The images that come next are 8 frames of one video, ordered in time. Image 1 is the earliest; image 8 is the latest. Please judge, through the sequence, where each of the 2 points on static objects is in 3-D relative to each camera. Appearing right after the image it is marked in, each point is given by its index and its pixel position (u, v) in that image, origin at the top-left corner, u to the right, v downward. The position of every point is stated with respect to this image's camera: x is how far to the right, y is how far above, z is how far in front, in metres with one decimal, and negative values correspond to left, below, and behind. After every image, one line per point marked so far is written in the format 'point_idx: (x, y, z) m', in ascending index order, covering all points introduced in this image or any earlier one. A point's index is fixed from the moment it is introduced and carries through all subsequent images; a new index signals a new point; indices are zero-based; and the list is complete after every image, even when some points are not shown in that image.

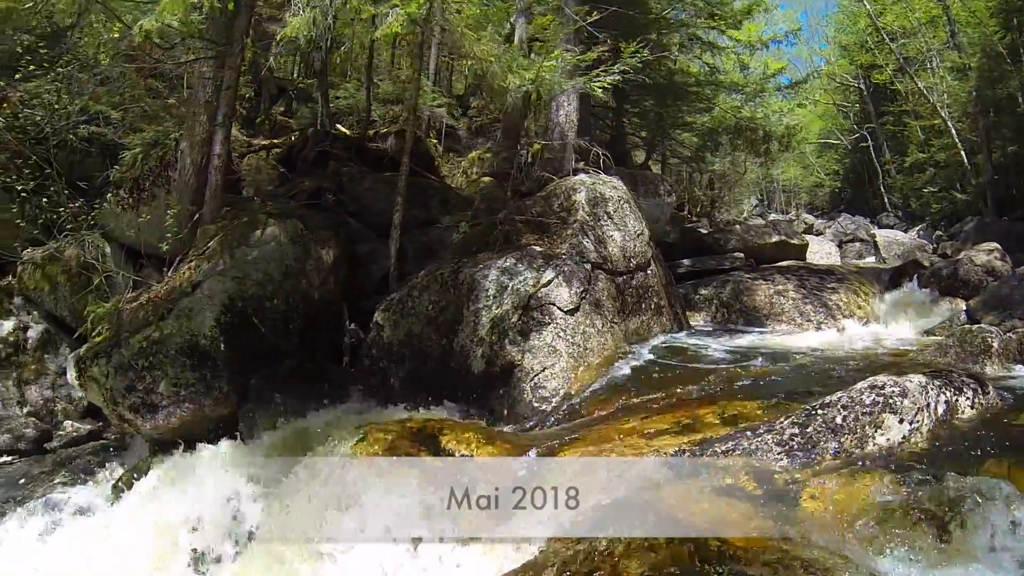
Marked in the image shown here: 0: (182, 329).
0: (-2.8, -0.4, +7.2) m
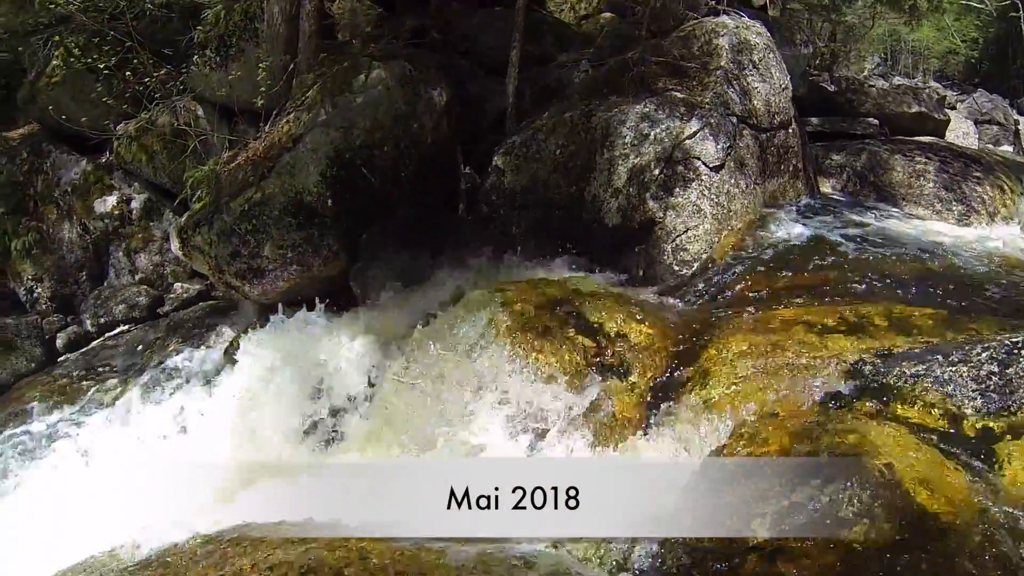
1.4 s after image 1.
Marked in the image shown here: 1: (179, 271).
0: (-1.7, +0.8, +6.3) m
1: (-3.5, +0.2, +8.7) m
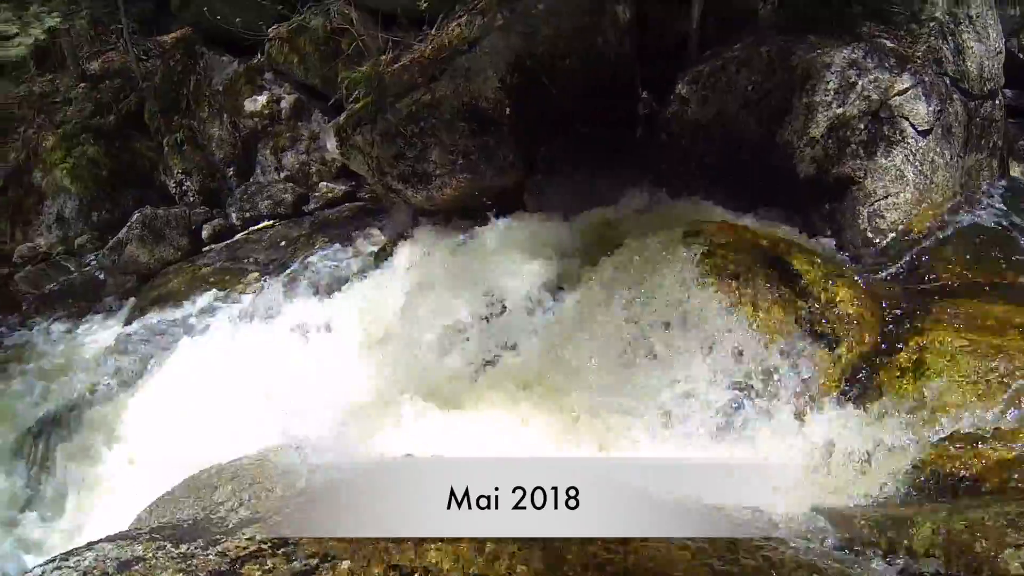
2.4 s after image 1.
0: (-0.4, +1.4, +5.7) m
1: (-1.9, +1.2, +8.4) m
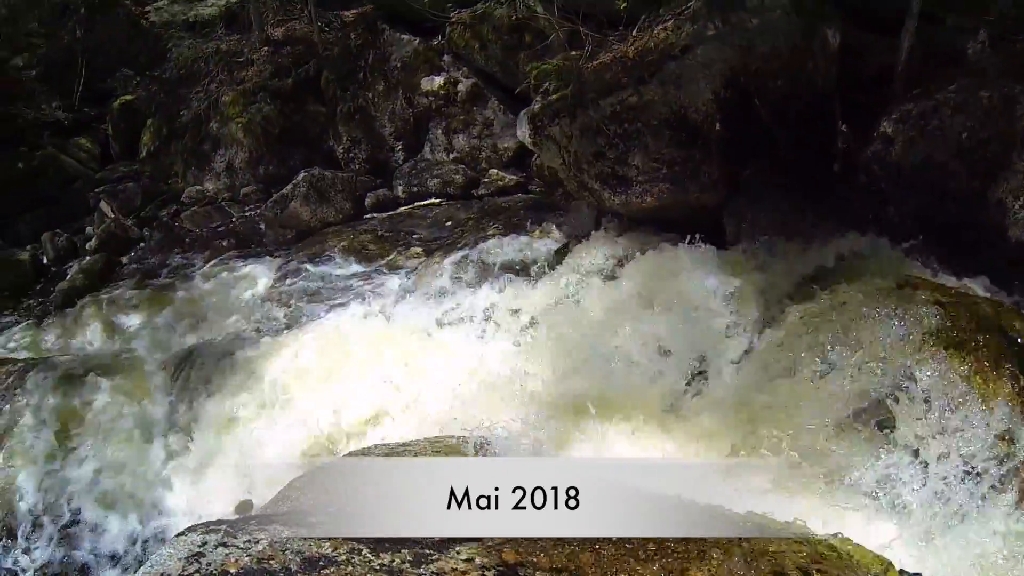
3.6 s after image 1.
0: (+1.0, +1.3, +5.6) m
1: (-0.2, +1.3, +8.4) m
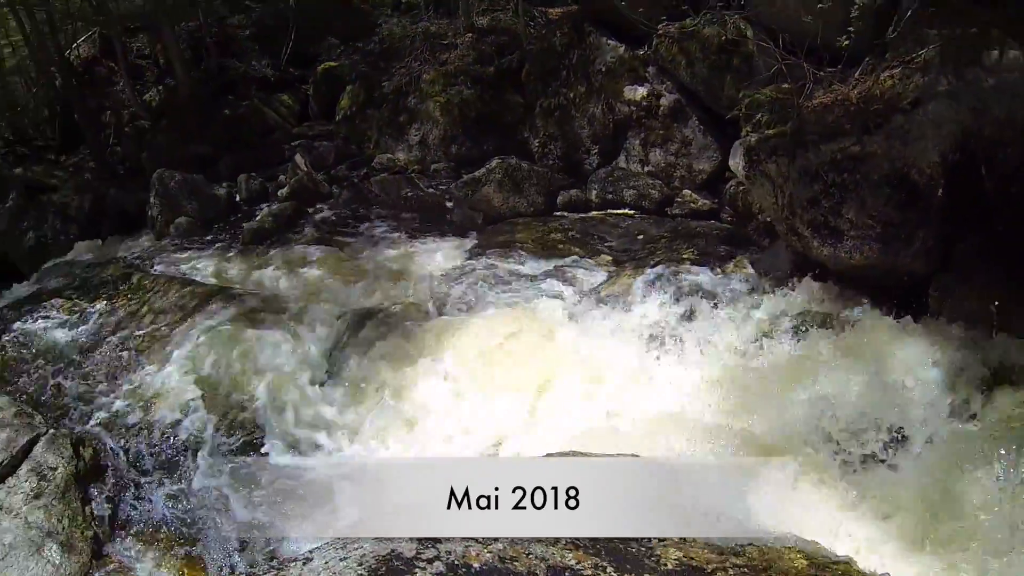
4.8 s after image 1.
0: (+2.4, +1.0, +5.6) m
1: (+1.8, +1.1, +8.6) m
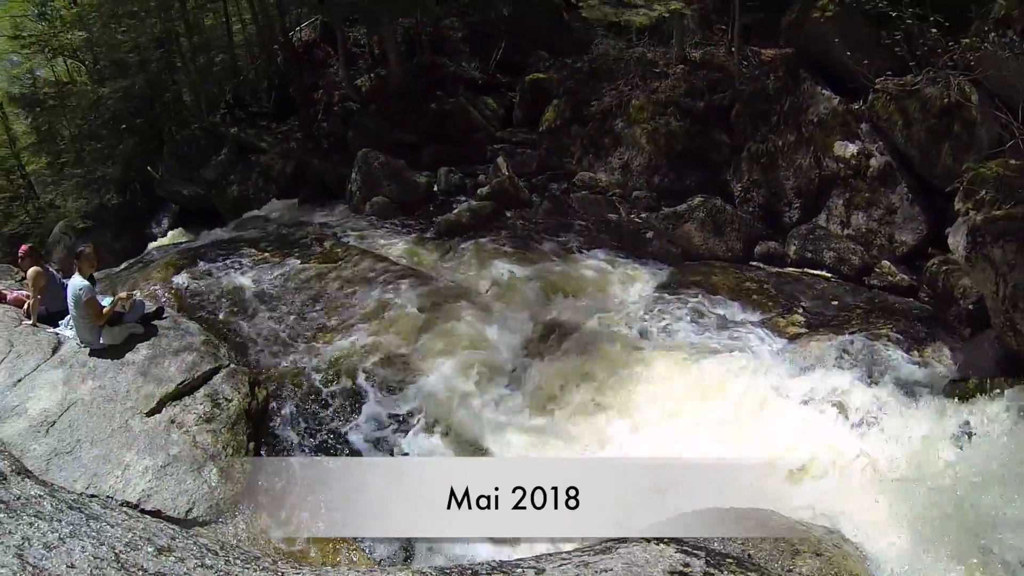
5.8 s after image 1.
0: (+3.7, +0.2, +5.0) m
1: (+3.7, +0.4, +8.1) m
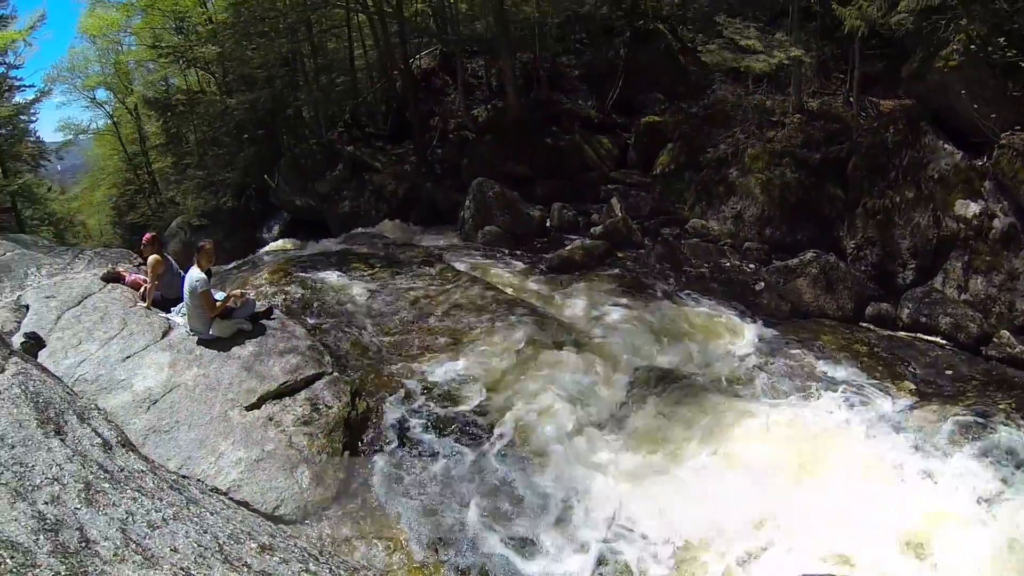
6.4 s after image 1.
0: (+4.4, -0.3, +4.4) m
1: (+4.7, -0.2, +7.4) m
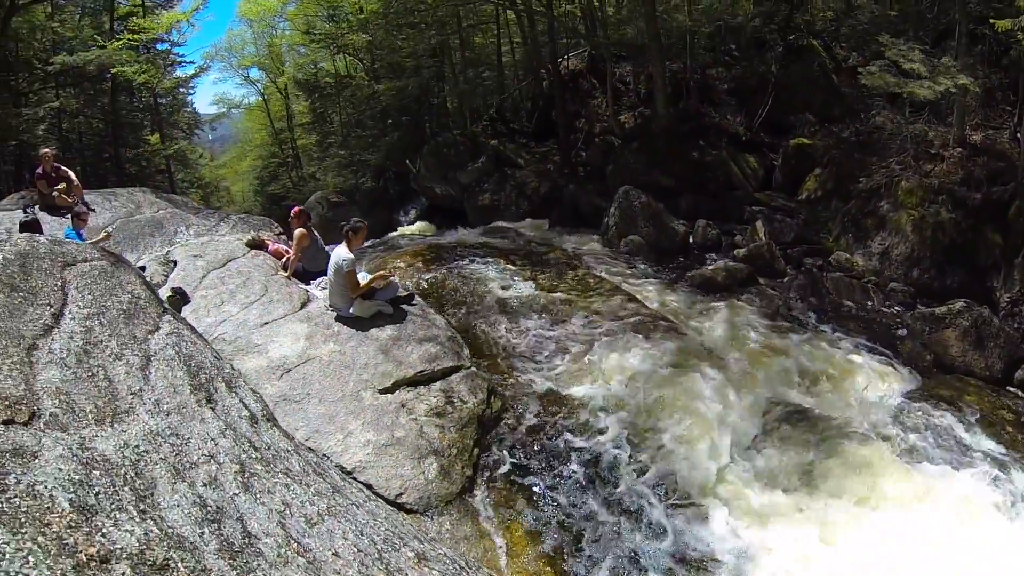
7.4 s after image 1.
0: (+5.0, -0.9, +3.6) m
1: (+5.8, -0.9, +6.6) m
